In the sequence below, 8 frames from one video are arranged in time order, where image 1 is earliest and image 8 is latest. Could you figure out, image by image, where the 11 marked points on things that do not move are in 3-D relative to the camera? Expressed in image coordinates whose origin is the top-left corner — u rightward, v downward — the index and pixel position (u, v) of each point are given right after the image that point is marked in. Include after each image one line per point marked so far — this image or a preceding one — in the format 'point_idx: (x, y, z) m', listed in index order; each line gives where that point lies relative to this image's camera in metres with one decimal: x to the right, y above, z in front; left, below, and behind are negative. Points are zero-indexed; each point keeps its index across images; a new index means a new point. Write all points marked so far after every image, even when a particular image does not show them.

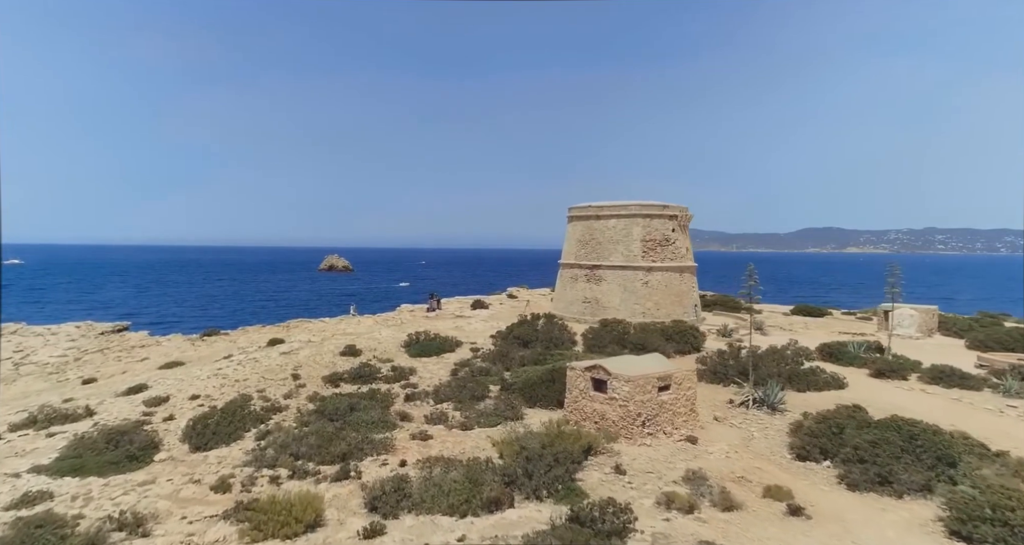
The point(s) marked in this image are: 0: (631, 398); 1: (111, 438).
0: (+3.4, -3.7, +15.2) m
1: (-11.8, -4.9, +15.2) m
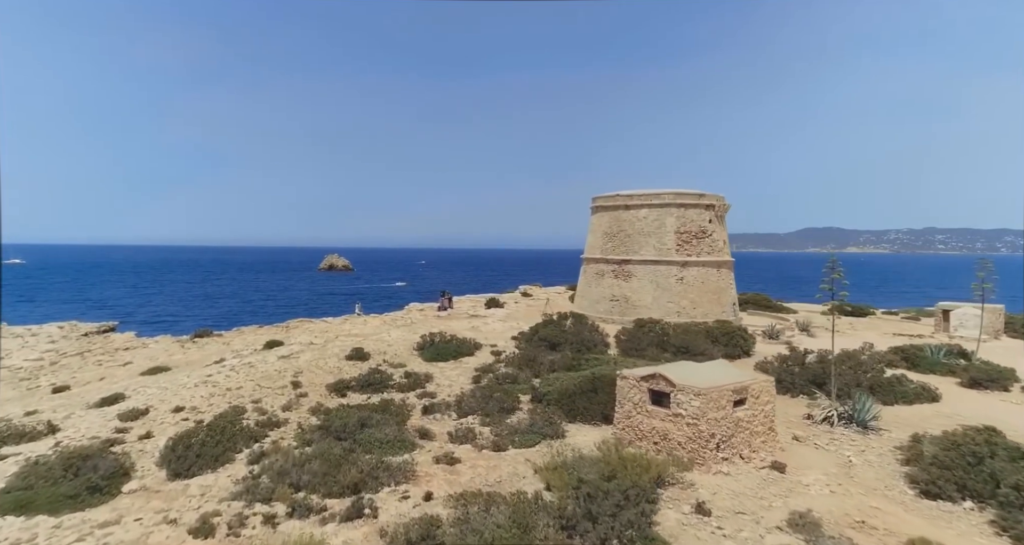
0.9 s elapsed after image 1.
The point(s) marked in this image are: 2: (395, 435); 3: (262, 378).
0: (+4.6, -3.5, +12.5) m
1: (-10.7, -4.6, +12.5) m
2: (-3.4, -4.7, +14.8) m
3: (-9.6, -4.1, +20.0) m
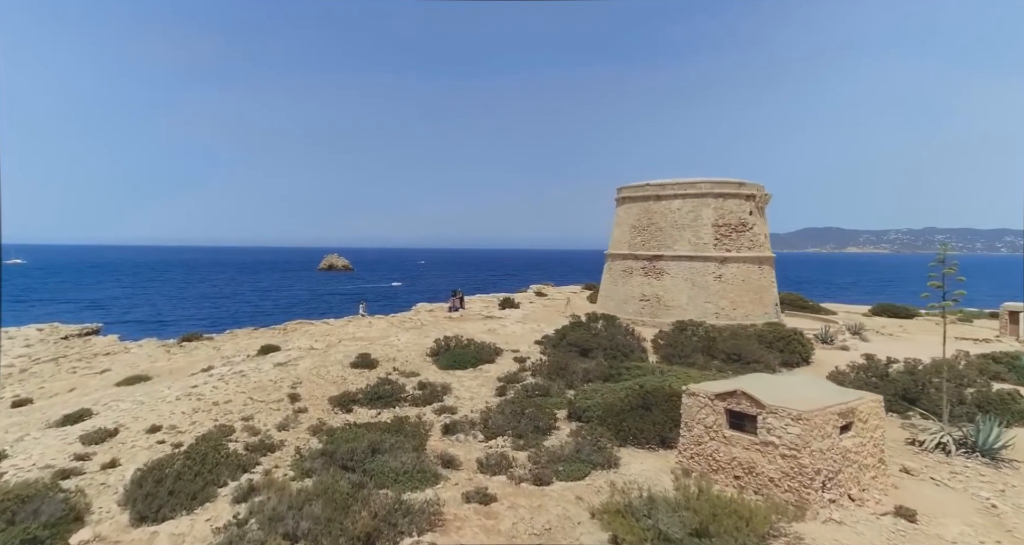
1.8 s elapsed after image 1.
0: (+5.6, -3.3, +9.9) m
1: (-9.7, -4.5, +9.9) m
2: (-2.4, -4.5, +12.2) m
3: (-8.6, -4.0, +17.4) m
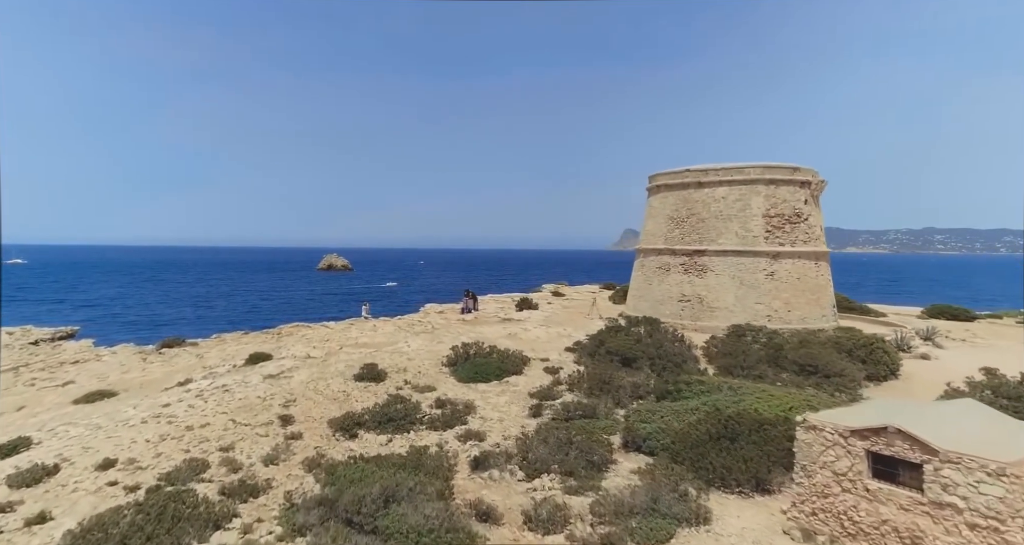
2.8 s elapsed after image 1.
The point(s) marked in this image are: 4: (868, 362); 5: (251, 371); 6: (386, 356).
0: (+6.6, -3.2, +6.9) m
1: (-8.6, -4.4, +6.9) m
2: (-1.3, -4.4, +9.3) m
3: (-7.6, -3.8, +14.4) m
4: (+11.1, -2.8, +16.2) m
5: (-8.9, -3.4, +17.6) m
6: (-4.7, -3.1, +19.4) m
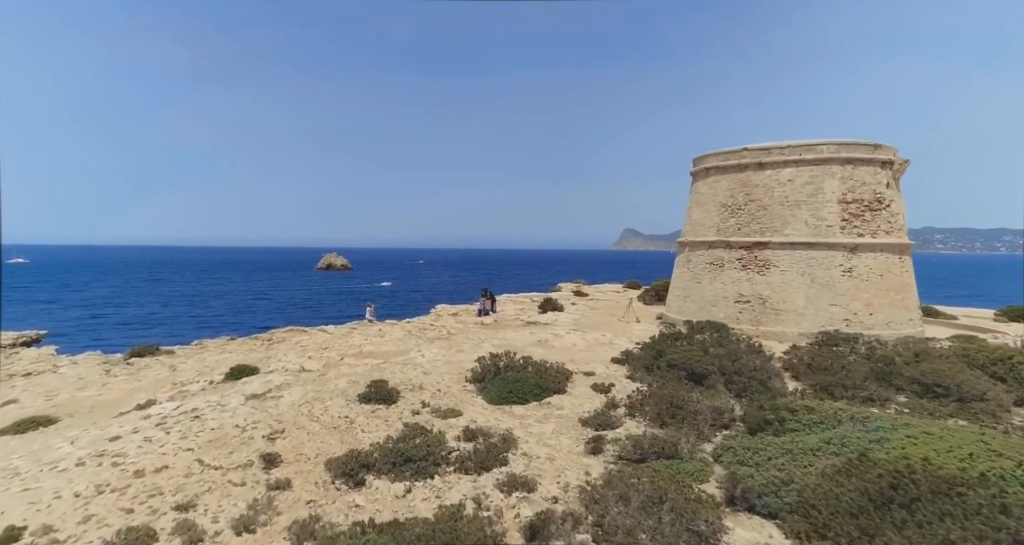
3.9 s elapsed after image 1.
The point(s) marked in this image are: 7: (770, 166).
0: (+7.8, -3.1, +3.6) m
1: (-7.5, -4.2, +3.6) m
2: (-0.2, -4.3, +5.9) m
3: (-6.5, -3.7, +11.0) m
4: (+12.2, -2.7, +12.8) m
5: (-7.7, -3.2, +14.3) m
6: (-3.6, -3.0, +16.0) m
7: (+9.9, +4.1, +19.9) m
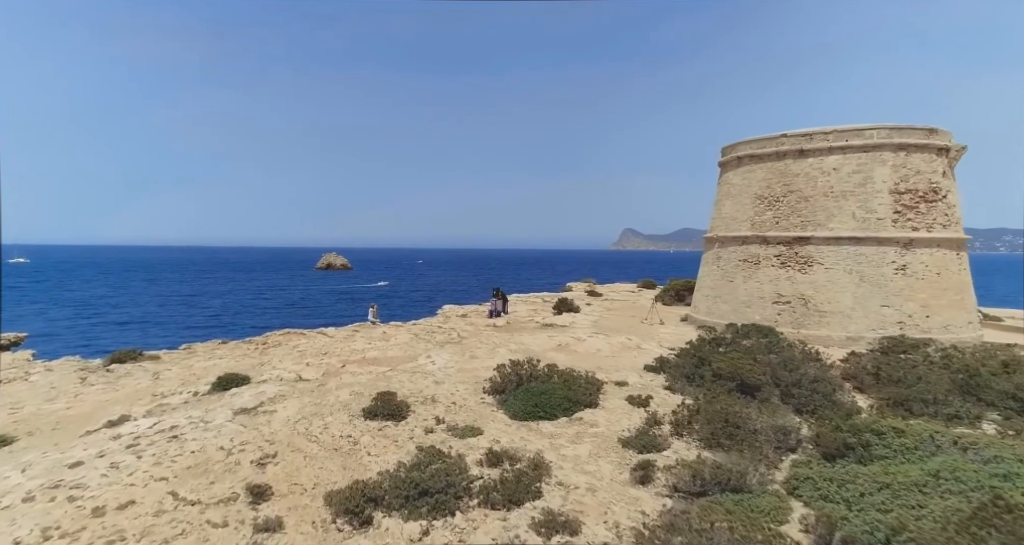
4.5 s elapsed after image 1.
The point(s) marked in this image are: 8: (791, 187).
0: (+8.4, -3.0, +1.9) m
1: (-6.9, -4.2, +1.9) m
2: (+0.4, -4.2, +4.2) m
3: (-5.8, -3.6, +9.3) m
4: (+12.9, -2.6, +11.1) m
5: (-7.1, -3.1, +12.5) m
6: (-3.0, -2.9, +14.3) m
7: (+10.5, +4.1, +18.1) m
8: (+10.0, +3.0, +18.5) m
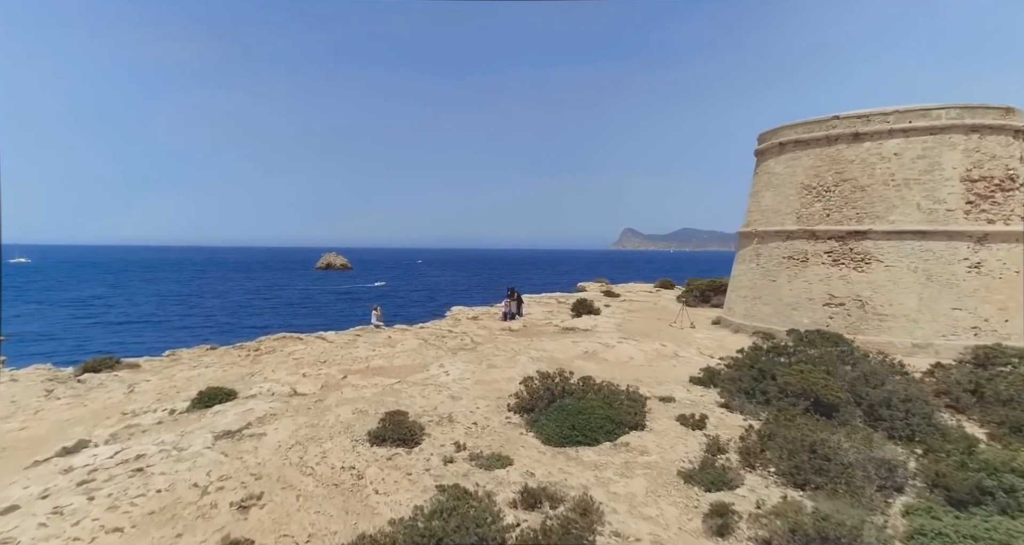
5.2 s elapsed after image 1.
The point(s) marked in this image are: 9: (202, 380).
0: (+9.0, -2.9, -0.1) m
1: (-6.2, -4.1, -0.1) m
2: (+1.1, -4.1, +2.2) m
3: (-5.2, -3.6, +7.4) m
4: (+13.5, -2.5, +9.1) m
5: (-6.5, -3.1, +10.6) m
6: (-2.3, -2.9, +12.4) m
7: (+11.2, +4.2, +16.2) m
8: (+10.6, +3.1, +16.6) m
9: (-8.4, -2.9, +14.1) m
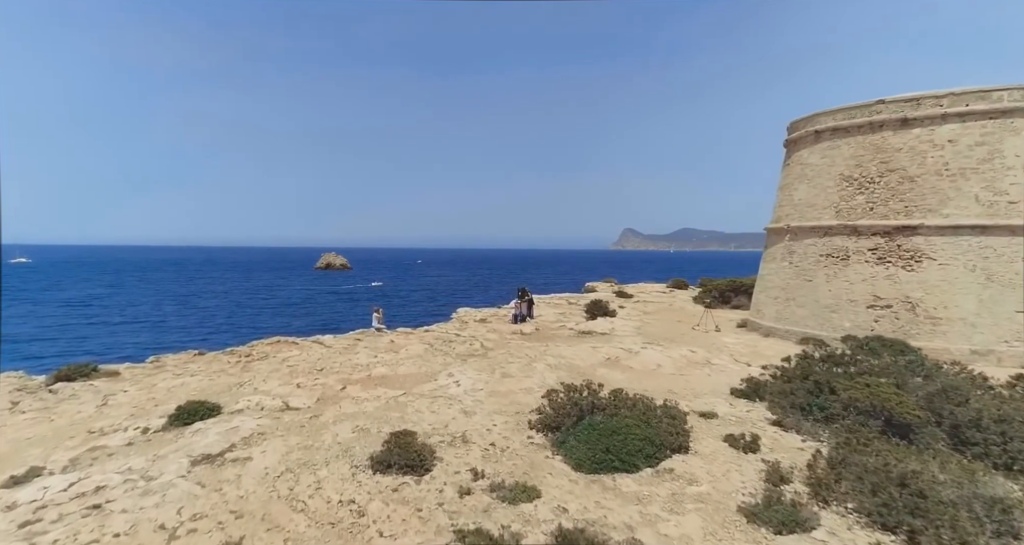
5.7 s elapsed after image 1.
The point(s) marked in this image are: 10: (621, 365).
0: (+9.4, -2.9, -1.5) m
1: (-5.8, -4.1, -1.5) m
2: (+1.5, -4.1, +0.8) m
3: (-4.8, -3.6, +5.9) m
4: (+13.9, -2.5, +7.7) m
5: (-6.0, -3.1, +9.2) m
6: (-1.9, -2.8, +10.9) m
7: (+11.6, +4.2, +14.7) m
8: (+11.1, +3.1, +15.1) m
9: (-8.0, -2.9, +12.6) m
10: (+3.0, -2.5, +14.0) m
